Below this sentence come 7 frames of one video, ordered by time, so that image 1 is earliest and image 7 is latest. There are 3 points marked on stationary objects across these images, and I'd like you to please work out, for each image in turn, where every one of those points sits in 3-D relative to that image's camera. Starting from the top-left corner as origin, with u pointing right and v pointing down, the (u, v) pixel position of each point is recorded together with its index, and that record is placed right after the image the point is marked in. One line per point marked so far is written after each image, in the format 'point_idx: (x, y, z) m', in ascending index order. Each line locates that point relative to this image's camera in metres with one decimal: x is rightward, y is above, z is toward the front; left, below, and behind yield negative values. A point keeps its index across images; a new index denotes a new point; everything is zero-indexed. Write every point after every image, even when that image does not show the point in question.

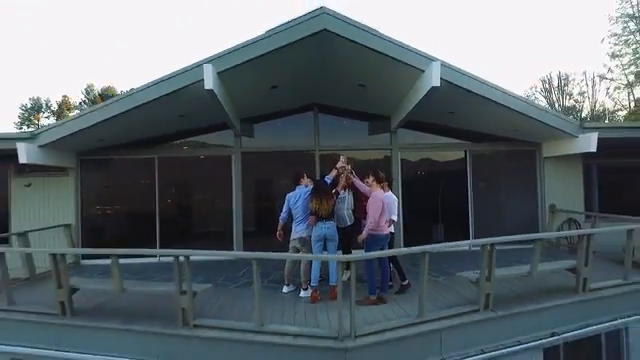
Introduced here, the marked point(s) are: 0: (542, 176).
0: (+6.3, +0.2, +10.9) m
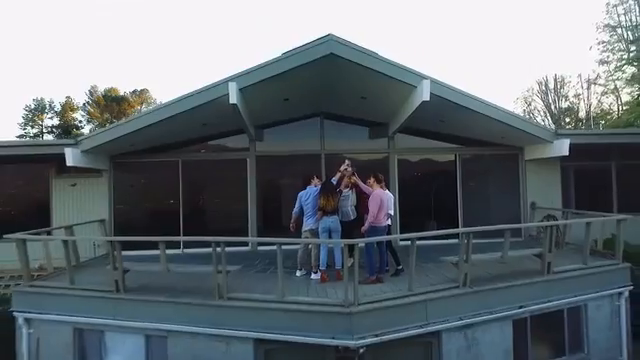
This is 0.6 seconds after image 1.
0: (+6.4, +0.1, +12.2) m
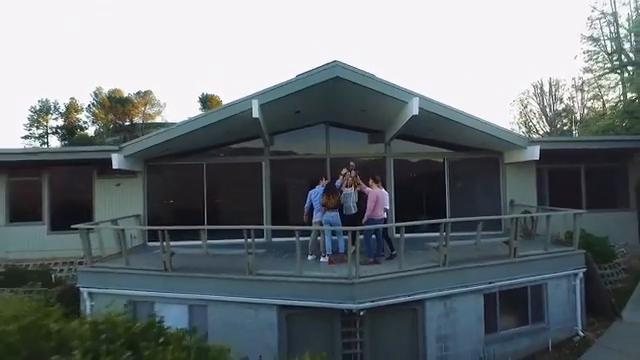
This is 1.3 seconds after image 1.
0: (+6.7, +0.1, +13.9) m
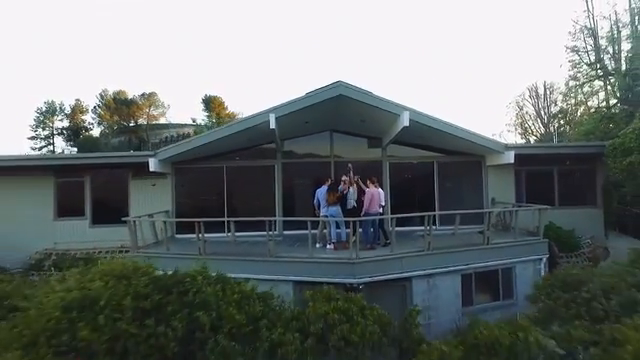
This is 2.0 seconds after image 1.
0: (+6.9, +0.1, +15.9) m
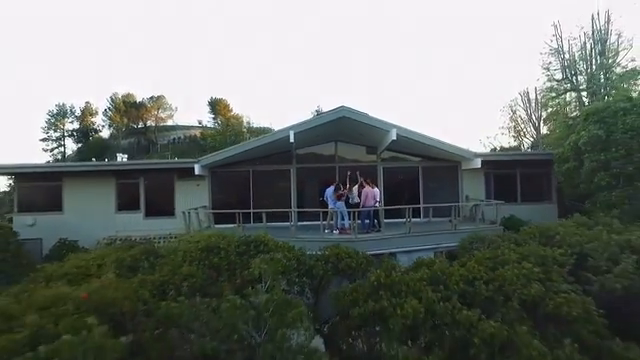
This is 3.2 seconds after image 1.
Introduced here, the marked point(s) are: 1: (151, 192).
0: (+7.2, 0.0, +19.7) m
1: (-8.3, -0.6, +19.1) m
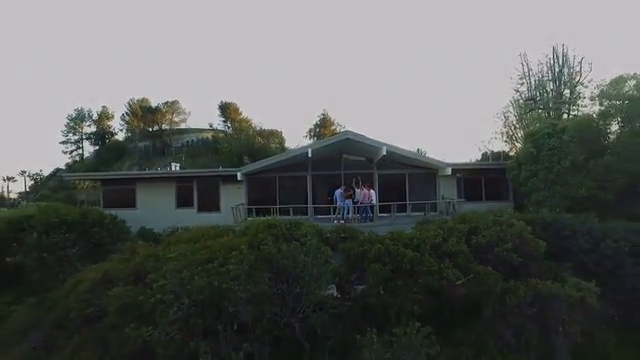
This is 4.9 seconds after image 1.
0: (+7.9, -0.2, +25.6) m
1: (-7.6, -0.8, +25.2) m
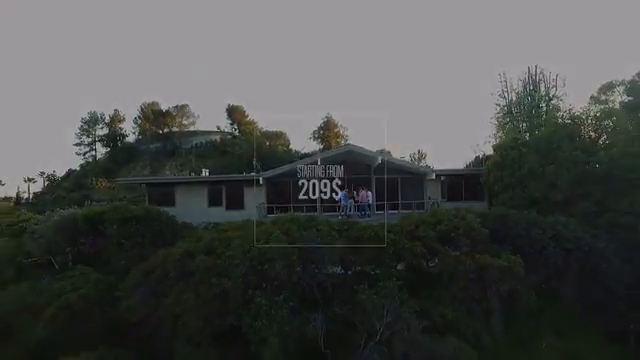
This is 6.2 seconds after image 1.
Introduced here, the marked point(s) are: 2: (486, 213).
0: (+8.4, -0.5, +30.6) m
1: (-7.1, -1.1, +30.4) m
2: (+8.2, -1.6, +18.9) m
